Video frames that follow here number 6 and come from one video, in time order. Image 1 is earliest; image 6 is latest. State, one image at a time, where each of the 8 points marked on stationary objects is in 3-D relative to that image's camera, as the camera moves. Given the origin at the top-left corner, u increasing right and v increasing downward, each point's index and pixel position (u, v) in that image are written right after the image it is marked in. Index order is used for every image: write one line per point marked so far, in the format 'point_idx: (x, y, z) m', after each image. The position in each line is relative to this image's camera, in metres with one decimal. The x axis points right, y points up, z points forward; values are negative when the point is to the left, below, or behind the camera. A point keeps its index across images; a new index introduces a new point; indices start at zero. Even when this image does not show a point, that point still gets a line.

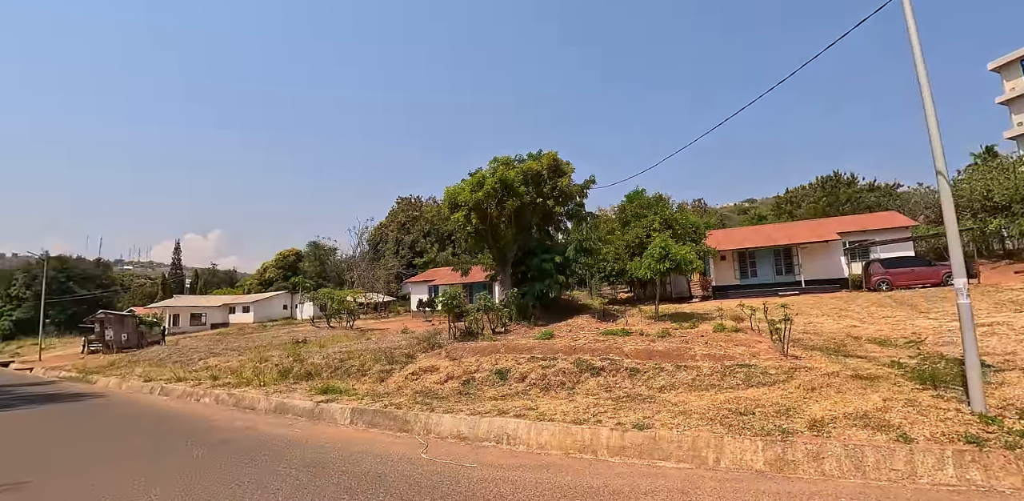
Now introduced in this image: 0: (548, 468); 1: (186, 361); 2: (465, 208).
0: (+0.4, -2.4, +5.5) m
1: (-12.6, -4.3, +19.8) m
2: (-1.8, +1.6, +19.6) m
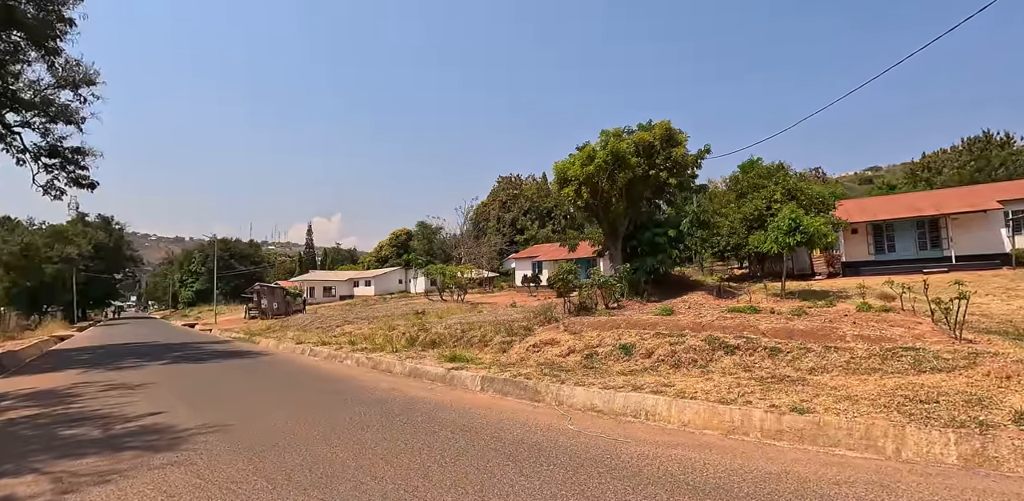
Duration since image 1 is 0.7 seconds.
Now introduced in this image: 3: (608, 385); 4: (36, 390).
0: (+2.0, -2.0, +5.1) m
1: (-8.0, -3.3, +21.7) m
2: (+2.4, +2.6, +19.2) m
3: (+1.6, -2.3, +8.4) m
4: (-8.3, -2.5, +8.8) m
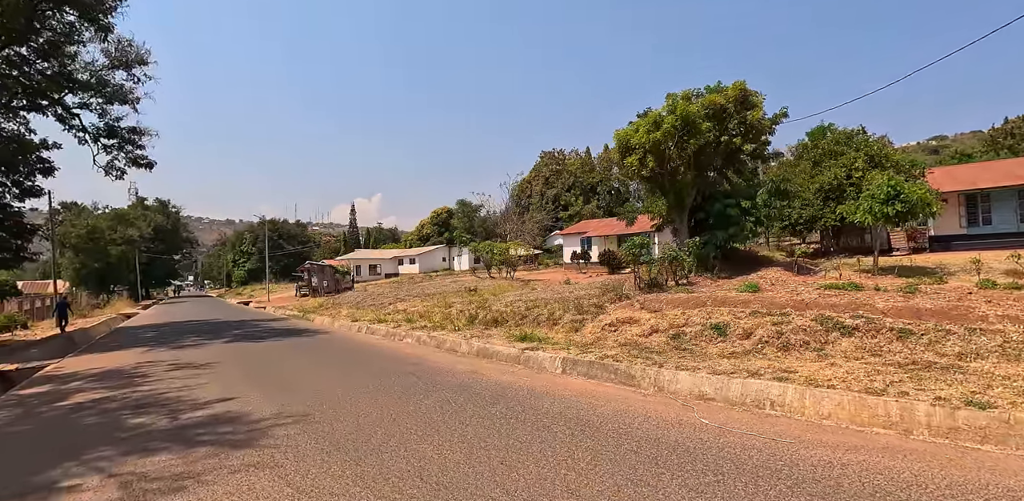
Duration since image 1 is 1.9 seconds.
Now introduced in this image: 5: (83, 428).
0: (+3.2, -1.7, +4.1) m
1: (-5.7, -2.3, +21.4) m
2: (+4.5, +3.6, +17.9) m
3: (+3.0, -1.8, +7.4) m
4: (-6.9, -2.0, +8.5) m
5: (-4.2, -1.7, +4.9) m
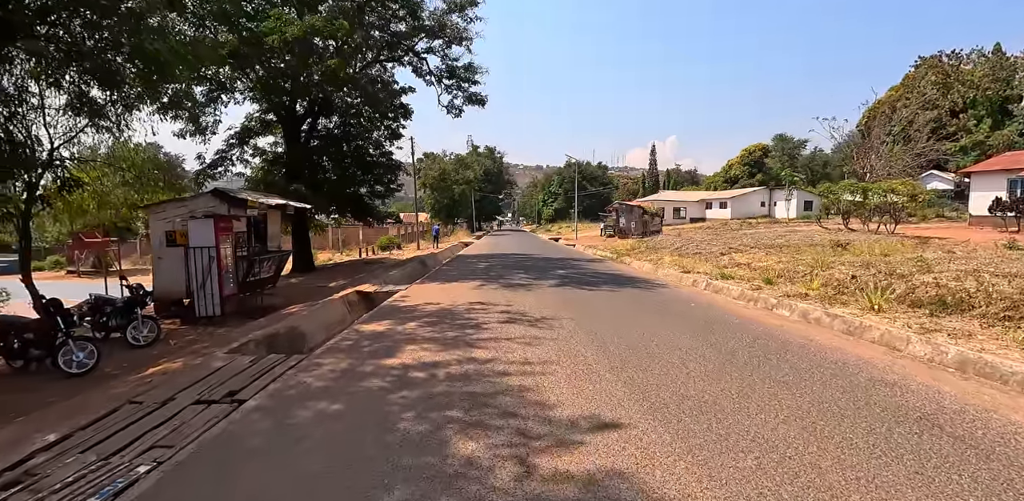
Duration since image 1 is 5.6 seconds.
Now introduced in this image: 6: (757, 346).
0: (+5.1, -1.7, -1.6) m
1: (+6.9, -0.1, +17.7) m
2: (+13.7, +4.5, +8.6) m
3: (+6.7, -1.5, +1.2) m
4: (-1.1, -0.8, +7.4) m
5: (-0.7, -1.1, +3.0) m
6: (+2.6, -1.1, +5.5) m
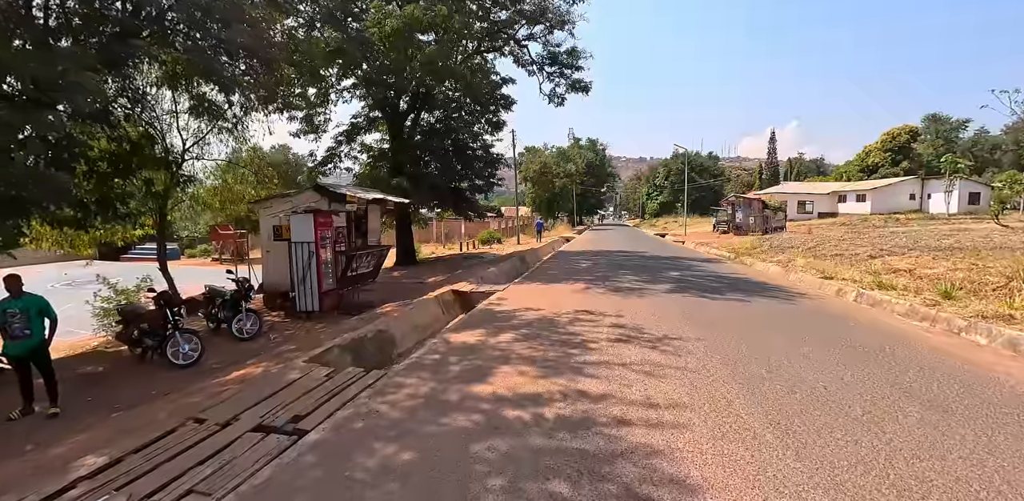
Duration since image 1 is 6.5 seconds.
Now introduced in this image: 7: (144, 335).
0: (+4.6, -2.0, -3.5) m
1: (+10.2, -0.2, +15.1) m
2: (+15.2, +4.3, +4.8) m
3: (+6.7, -1.7, -1.0) m
4: (+0.3, -0.8, +6.6) m
5: (-0.2, -1.1, +2.1) m
6: (+3.6, -1.2, +3.9) m
7: (-4.9, -1.1, +6.7) m
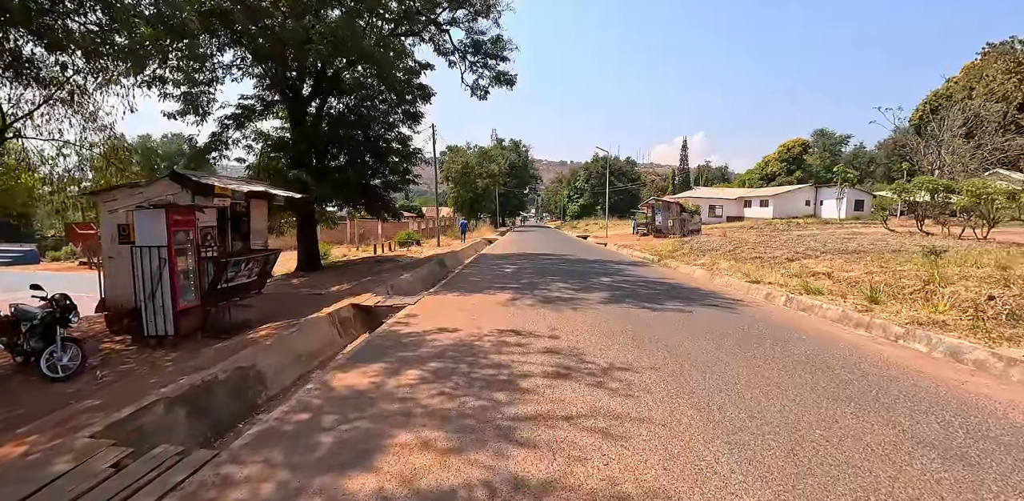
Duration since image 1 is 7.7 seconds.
0: (+5.2, -2.0, -4.0) m
1: (+7.8, -0.3, +15.2) m
2: (+14.3, +4.2, +5.8) m
3: (+6.9, -1.8, -1.2) m
4: (-0.6, -0.9, +5.3) m
5: (-0.4, -1.2, +0.8) m
6: (+3.0, -1.2, +3.2) m
7: (-5.8, -1.2, +4.6) m
